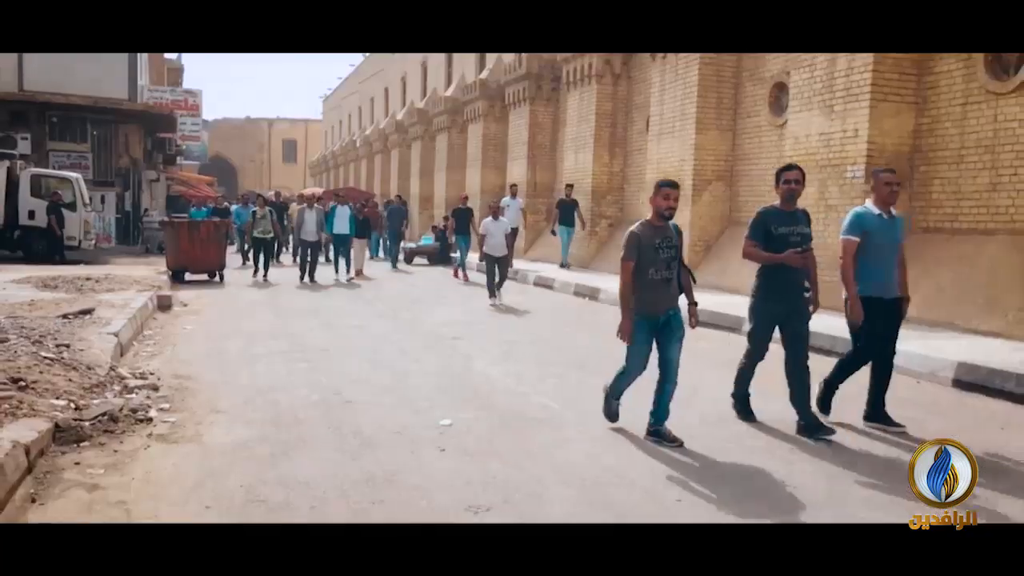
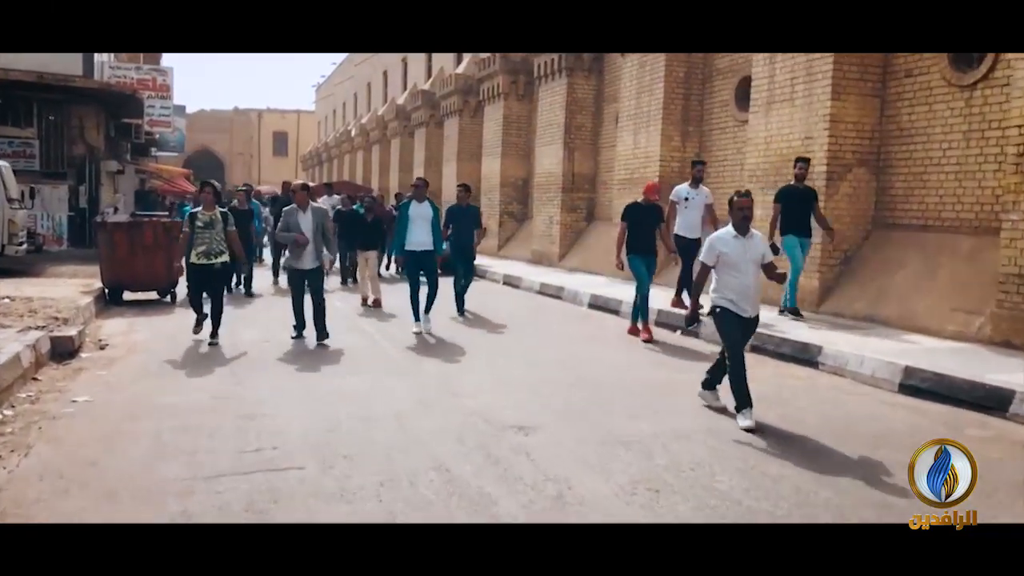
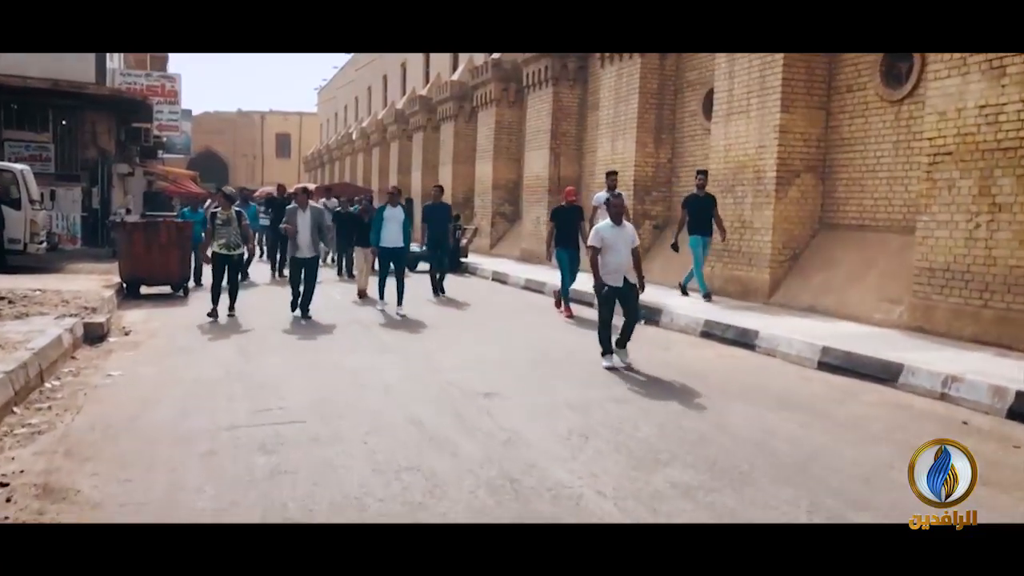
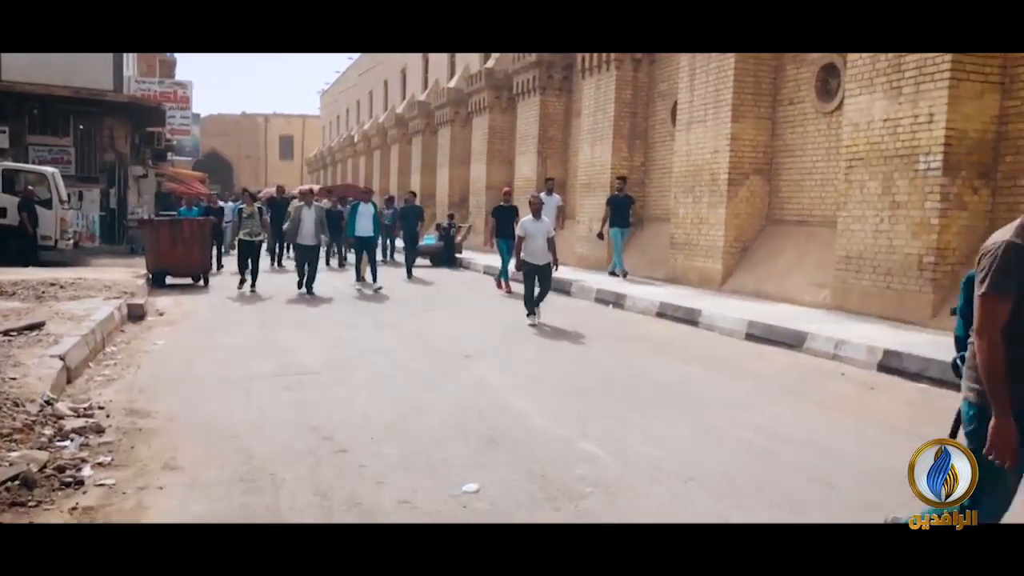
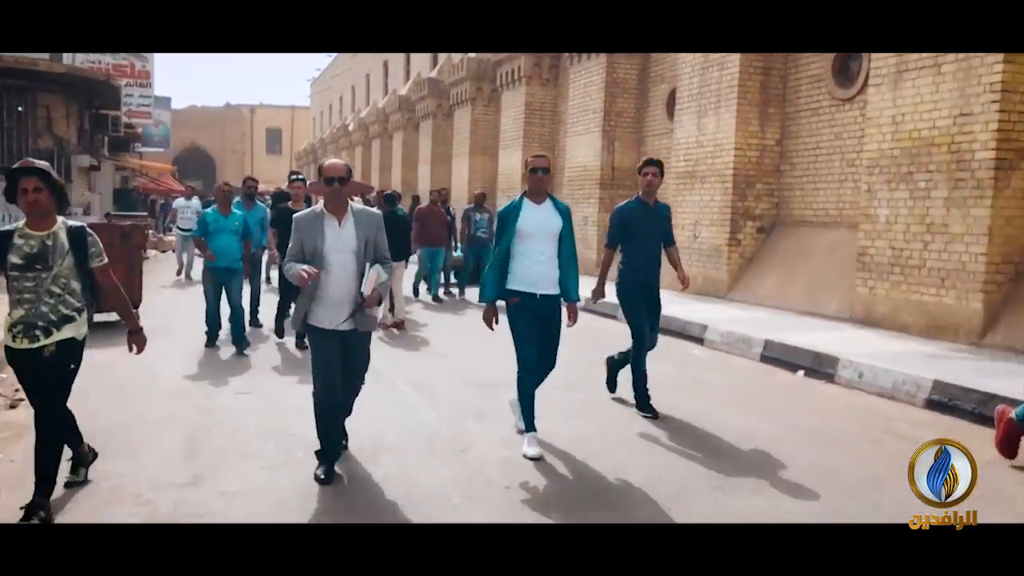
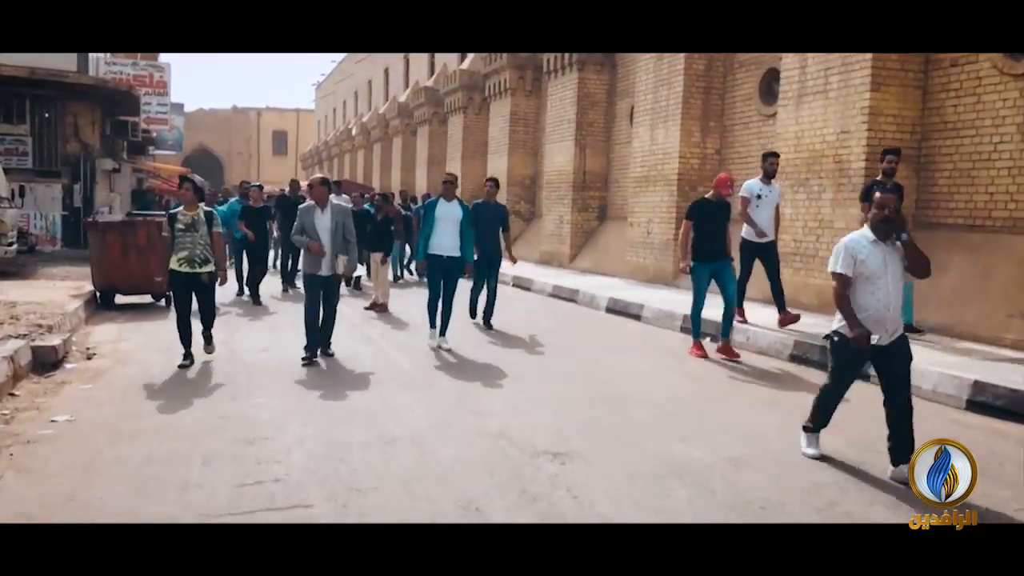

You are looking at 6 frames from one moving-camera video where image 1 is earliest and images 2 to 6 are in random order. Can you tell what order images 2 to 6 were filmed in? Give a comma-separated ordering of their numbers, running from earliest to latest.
4, 3, 2, 6, 5
